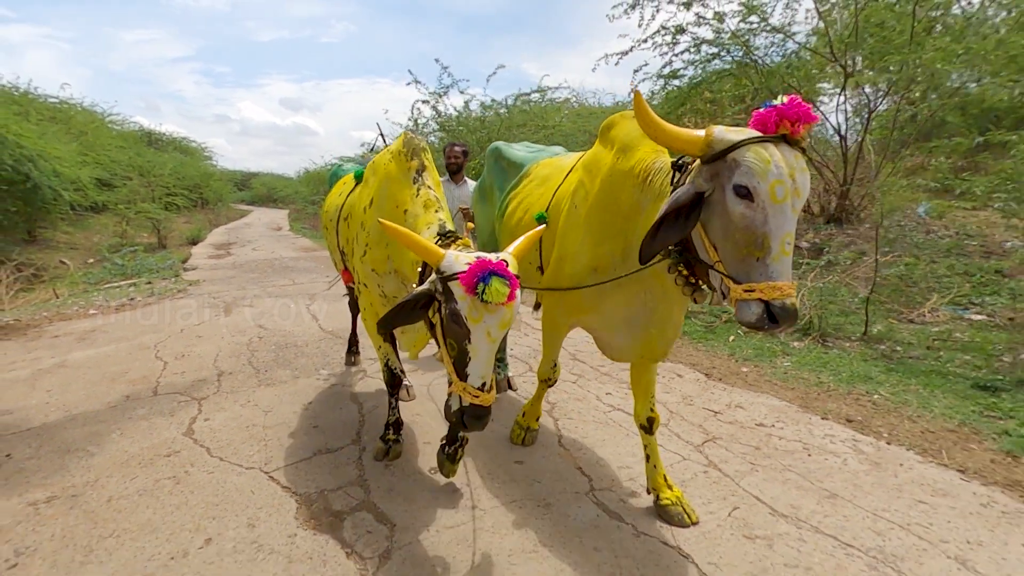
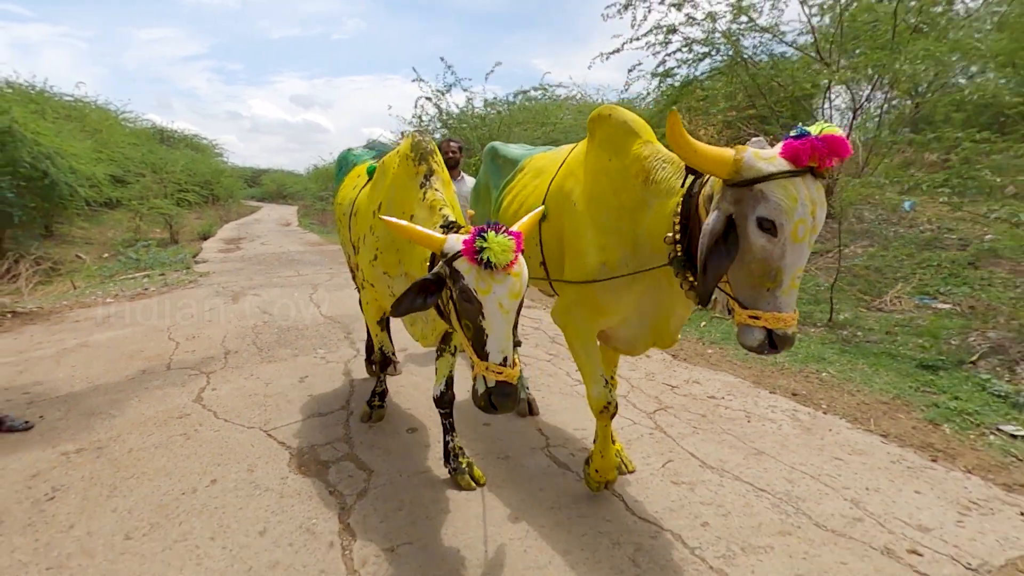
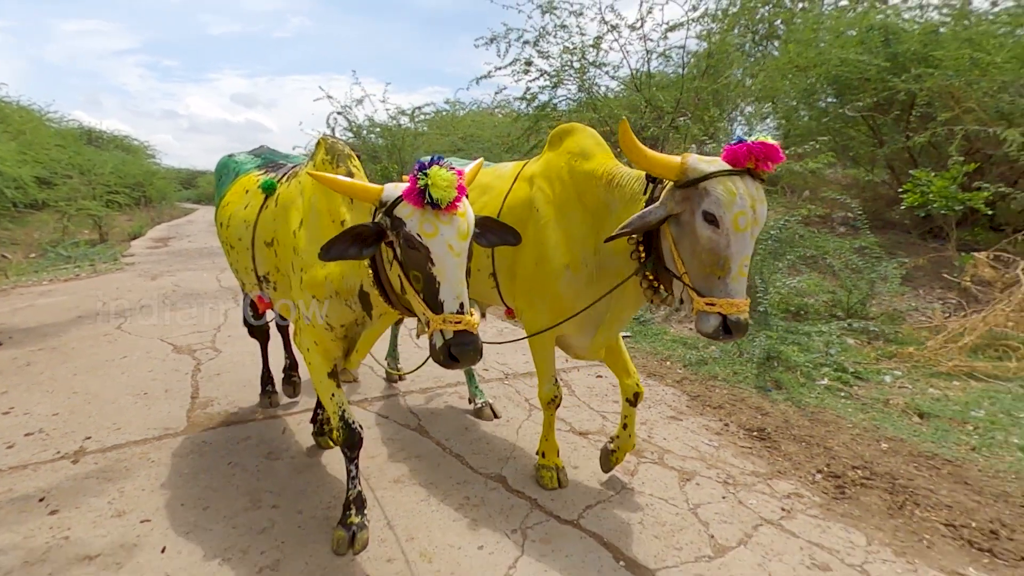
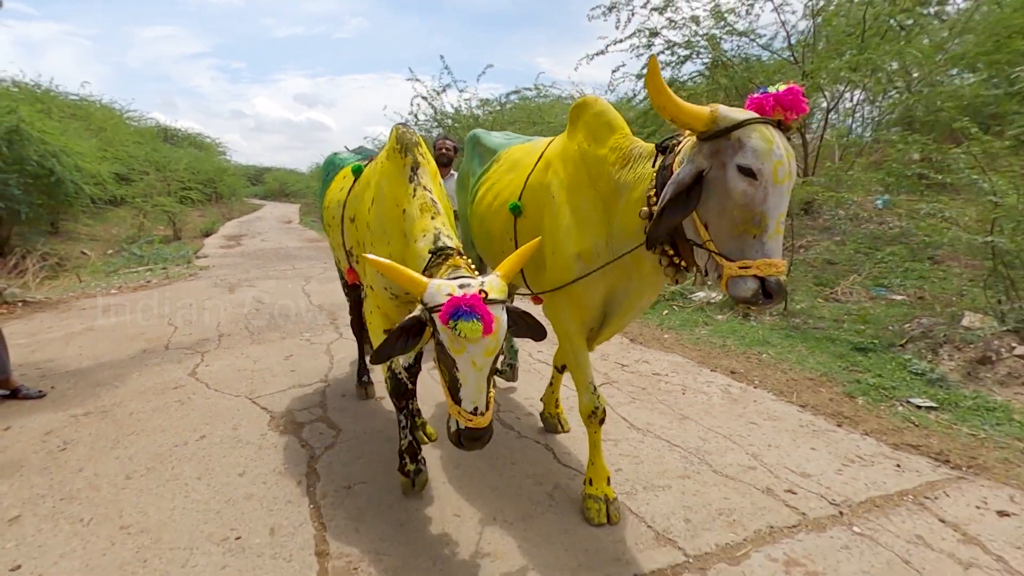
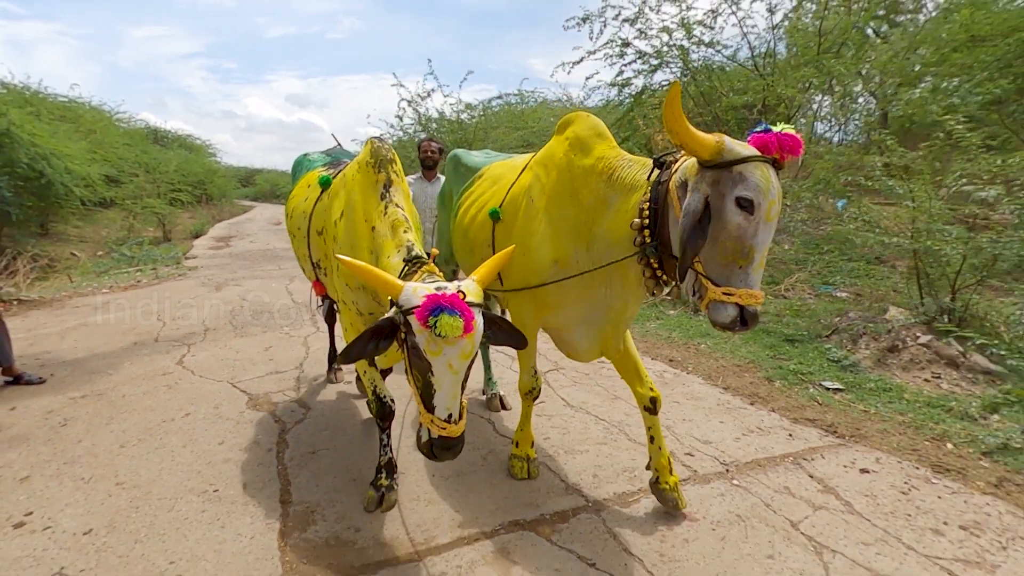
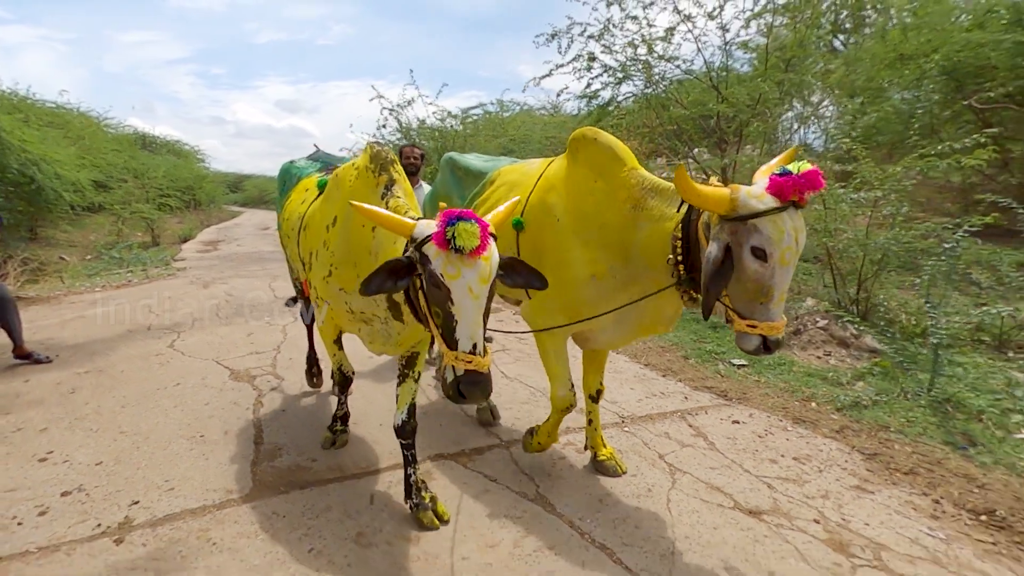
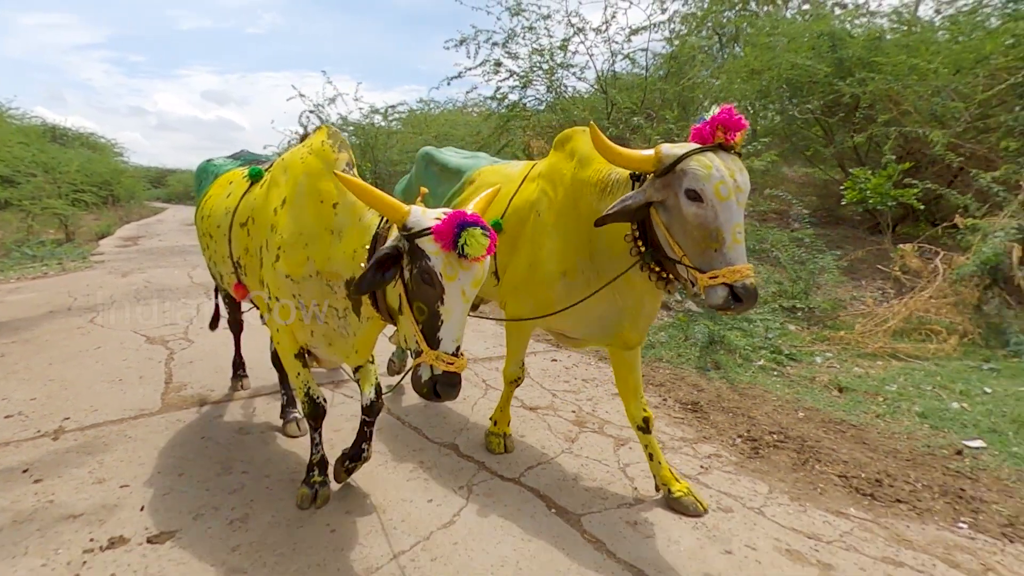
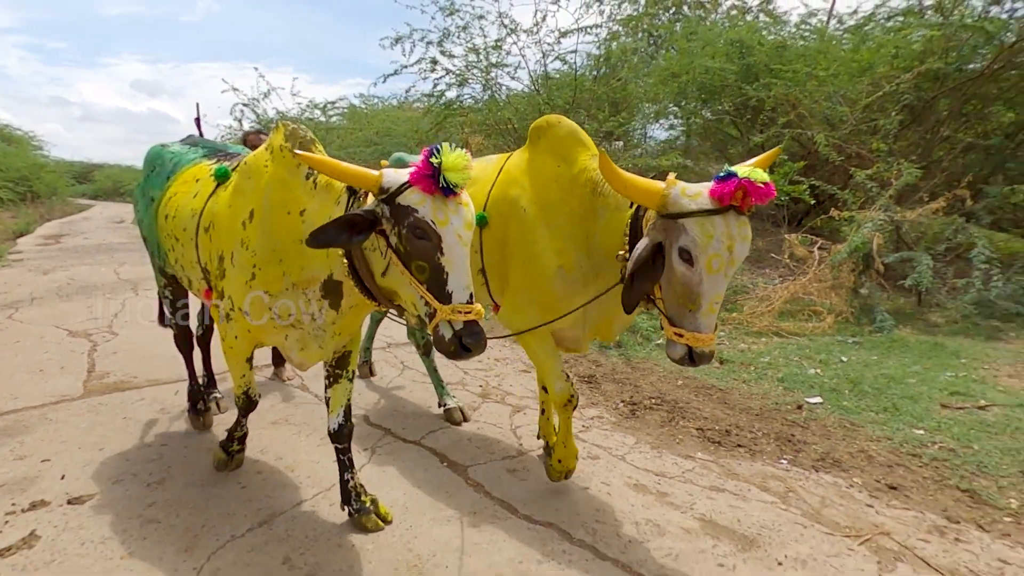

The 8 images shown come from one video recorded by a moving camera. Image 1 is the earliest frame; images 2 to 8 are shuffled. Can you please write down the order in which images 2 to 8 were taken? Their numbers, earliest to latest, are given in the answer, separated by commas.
2, 4, 5, 6, 3, 7, 8
